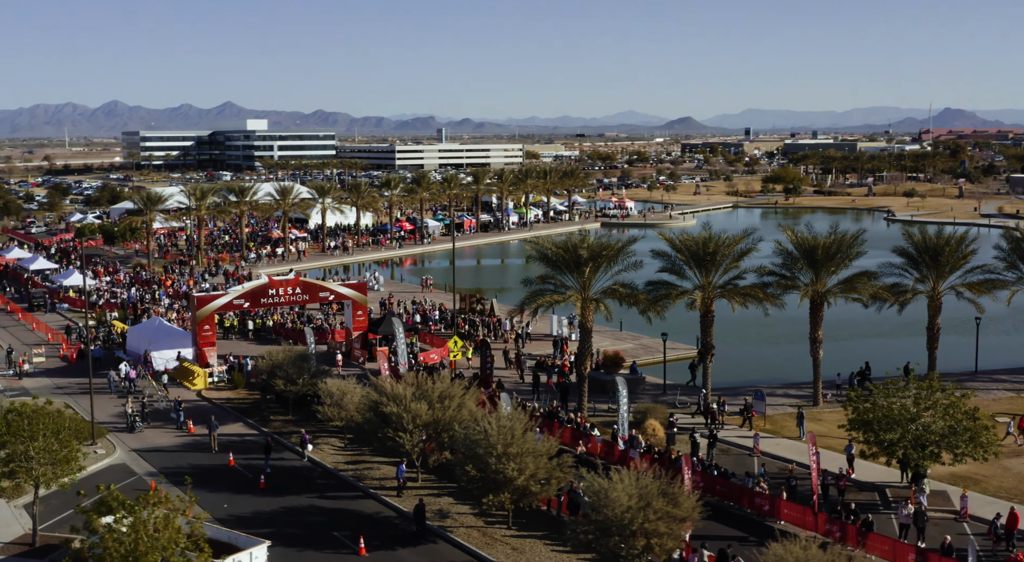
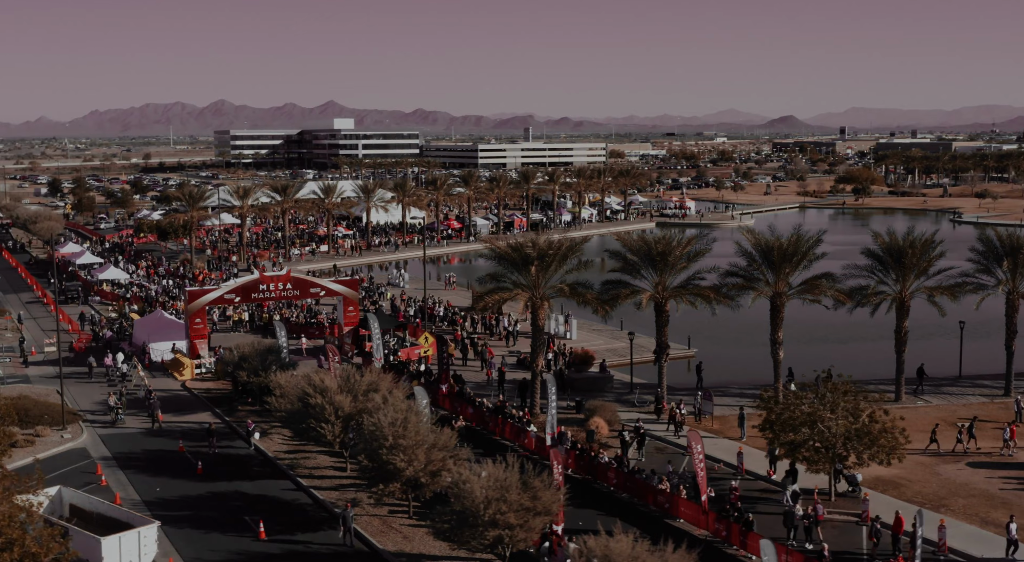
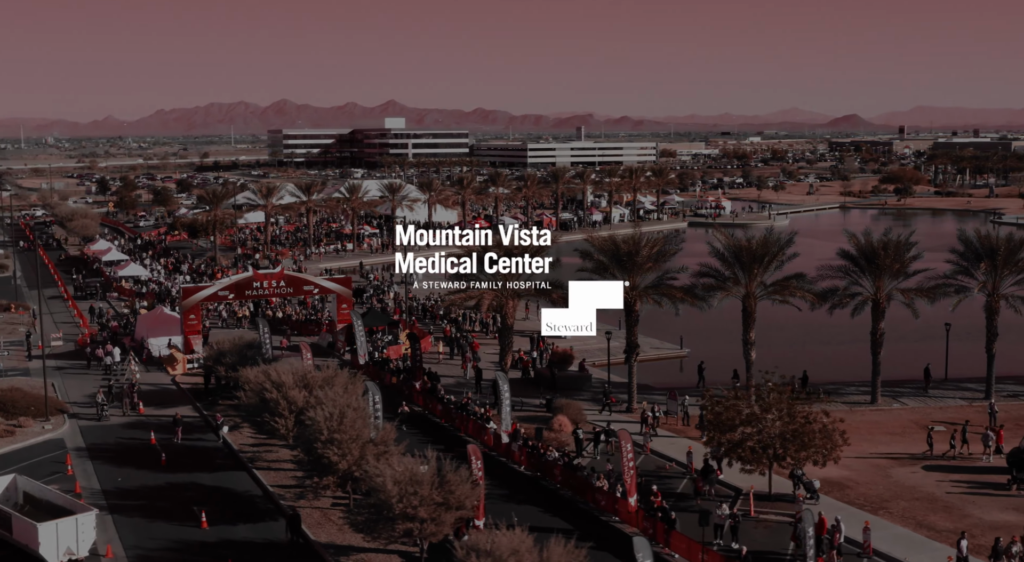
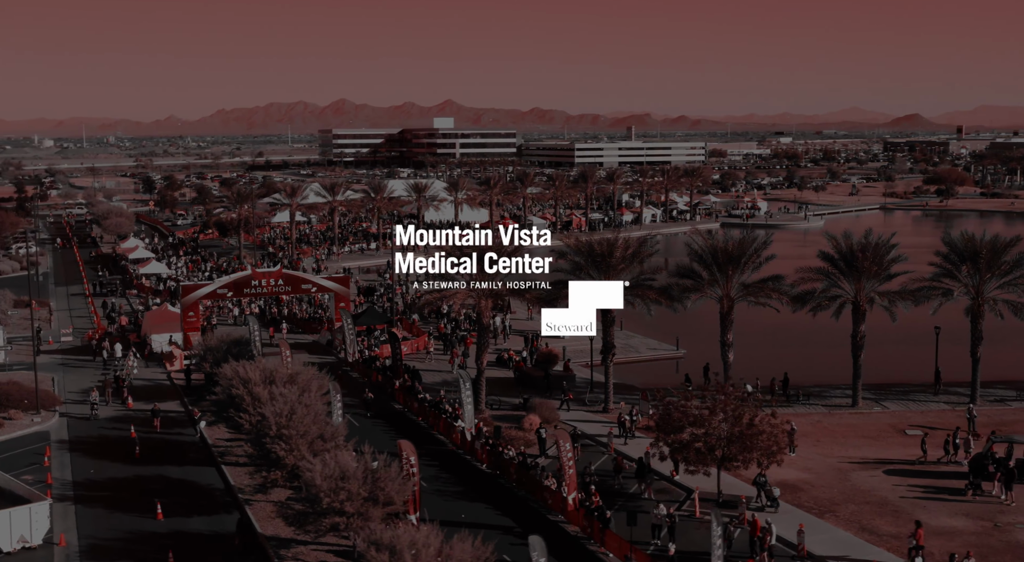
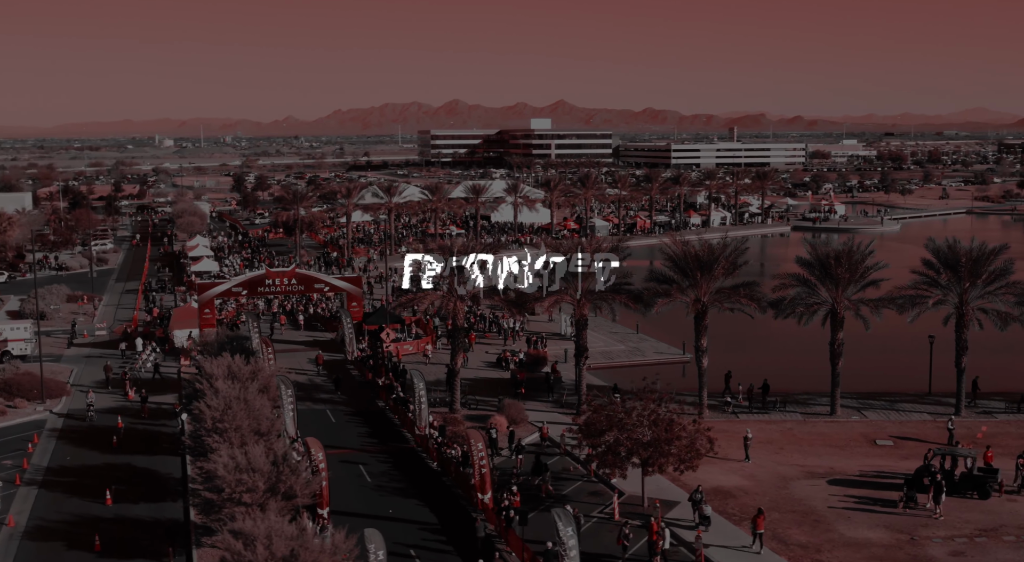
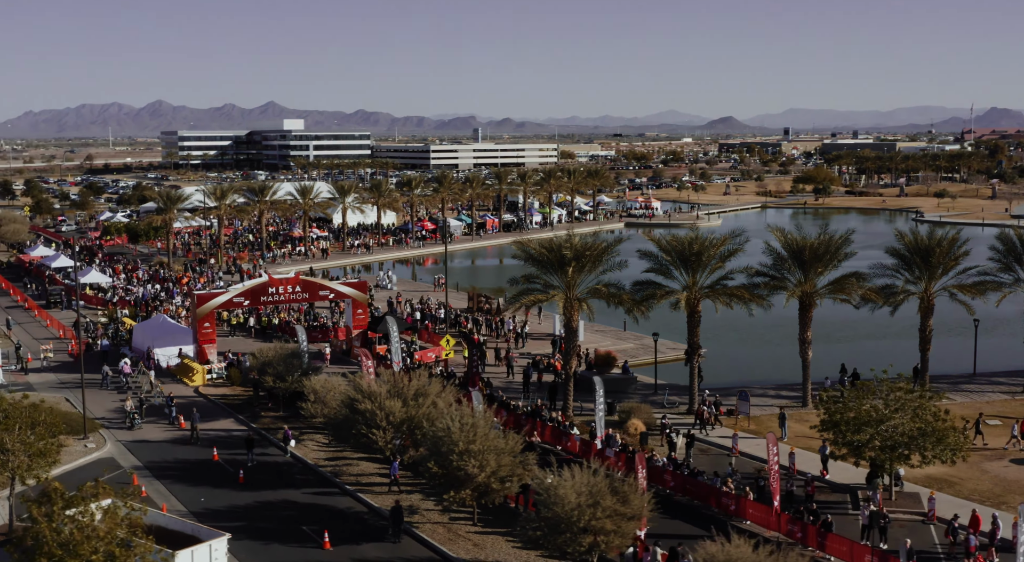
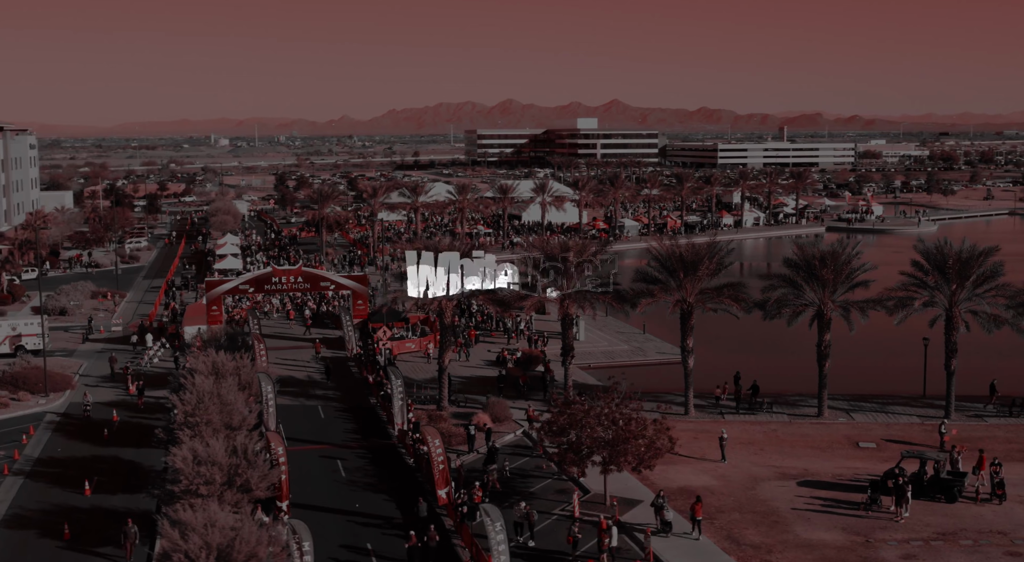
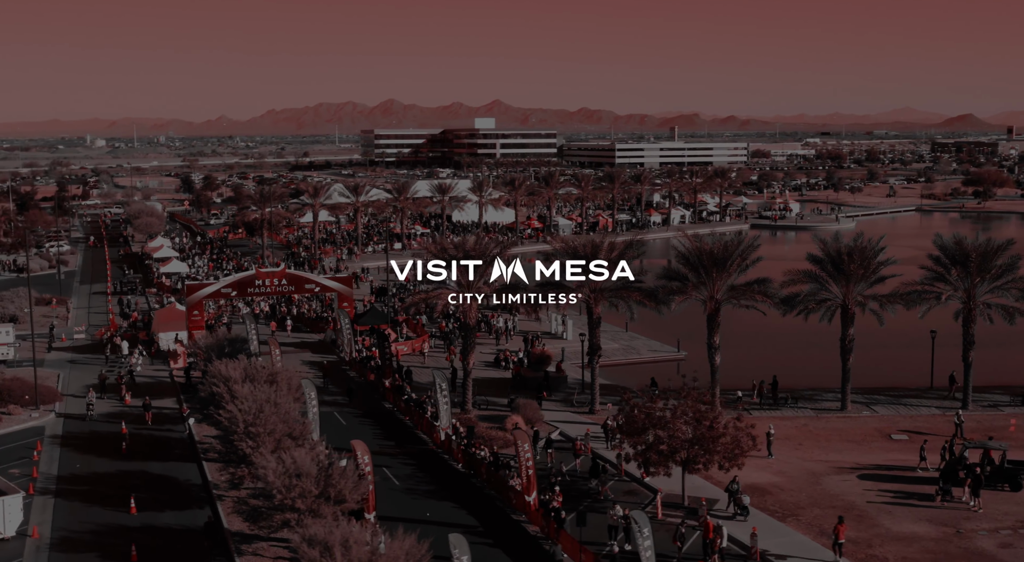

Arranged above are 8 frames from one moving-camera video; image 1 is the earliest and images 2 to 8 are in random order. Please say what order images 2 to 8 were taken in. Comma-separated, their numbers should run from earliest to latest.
6, 2, 3, 4, 8, 5, 7
